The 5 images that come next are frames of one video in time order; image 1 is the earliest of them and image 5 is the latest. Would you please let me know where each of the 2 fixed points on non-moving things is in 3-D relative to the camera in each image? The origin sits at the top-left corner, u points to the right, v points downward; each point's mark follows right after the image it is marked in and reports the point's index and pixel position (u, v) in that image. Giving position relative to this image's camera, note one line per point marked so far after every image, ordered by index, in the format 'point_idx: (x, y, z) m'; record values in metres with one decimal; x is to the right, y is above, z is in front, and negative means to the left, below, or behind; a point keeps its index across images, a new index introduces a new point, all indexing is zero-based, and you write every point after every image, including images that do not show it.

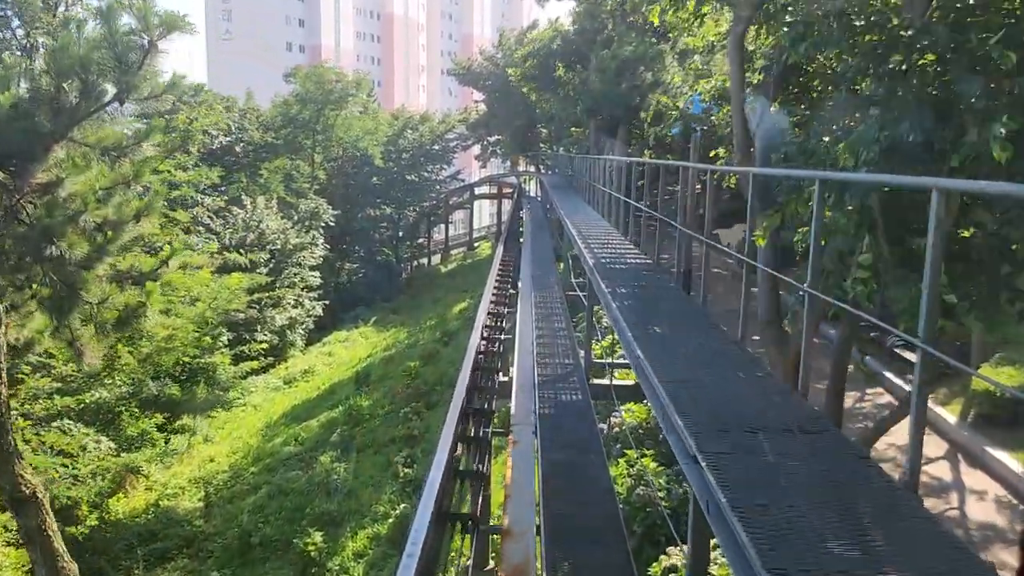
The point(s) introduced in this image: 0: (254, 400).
0: (-5.5, -2.4, +17.5) m
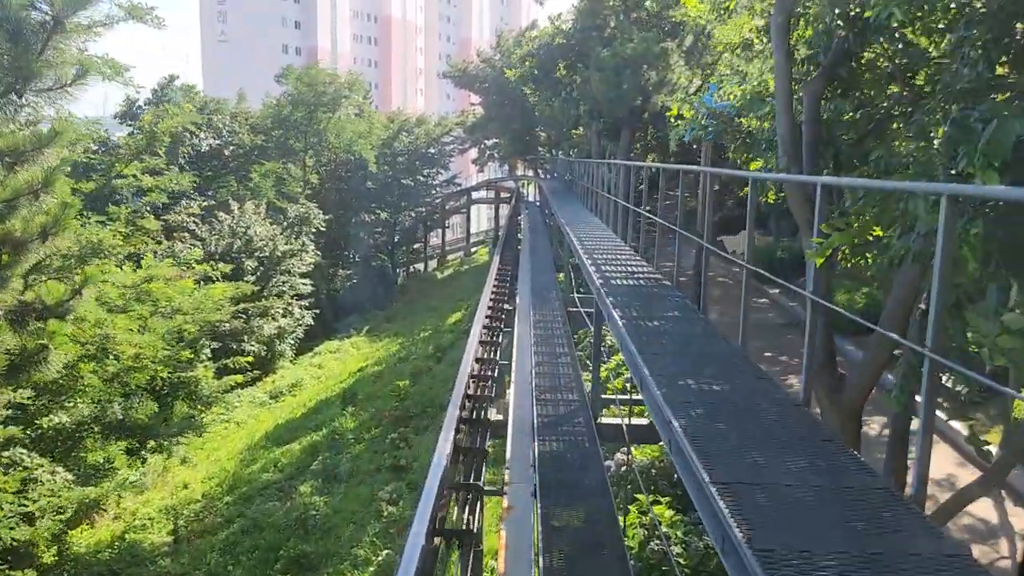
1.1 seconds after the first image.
0: (-5.6, -2.6, +16.6) m
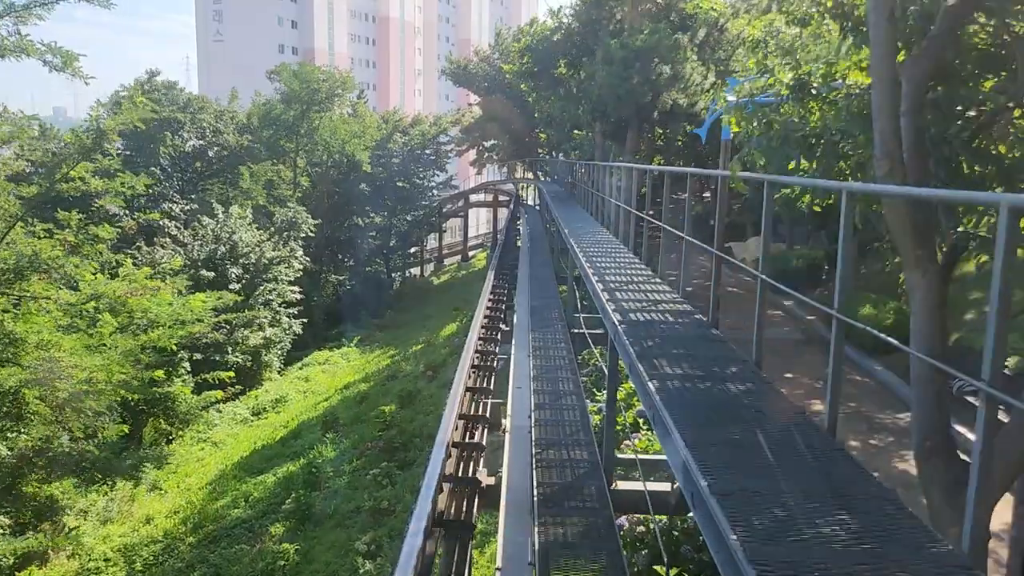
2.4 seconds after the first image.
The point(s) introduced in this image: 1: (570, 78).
0: (-5.7, -2.8, +15.5) m
1: (+1.3, +4.6, +17.9) m
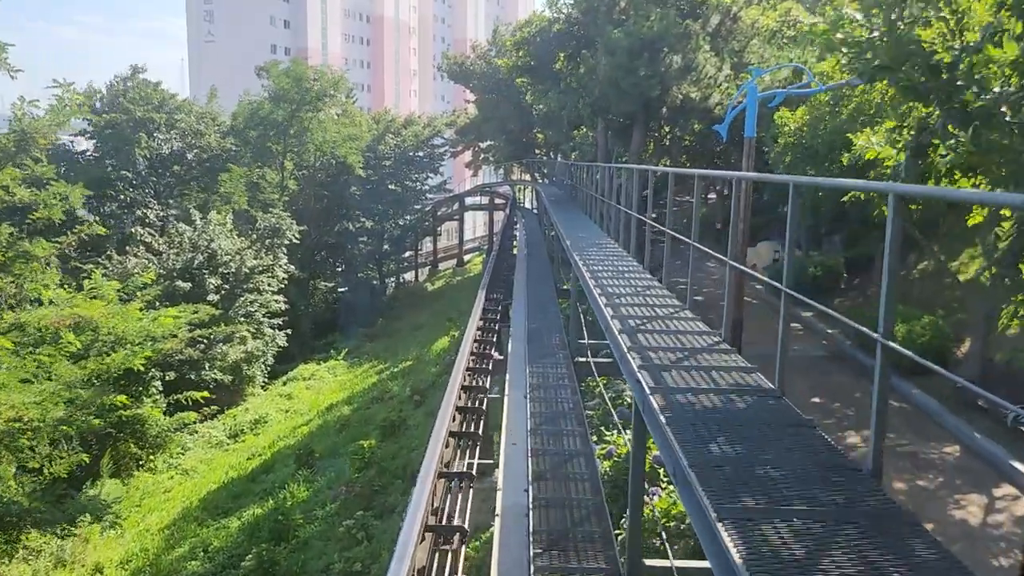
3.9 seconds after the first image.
0: (-5.7, -3.1, +14.4) m
1: (+1.2, +4.4, +16.8) m
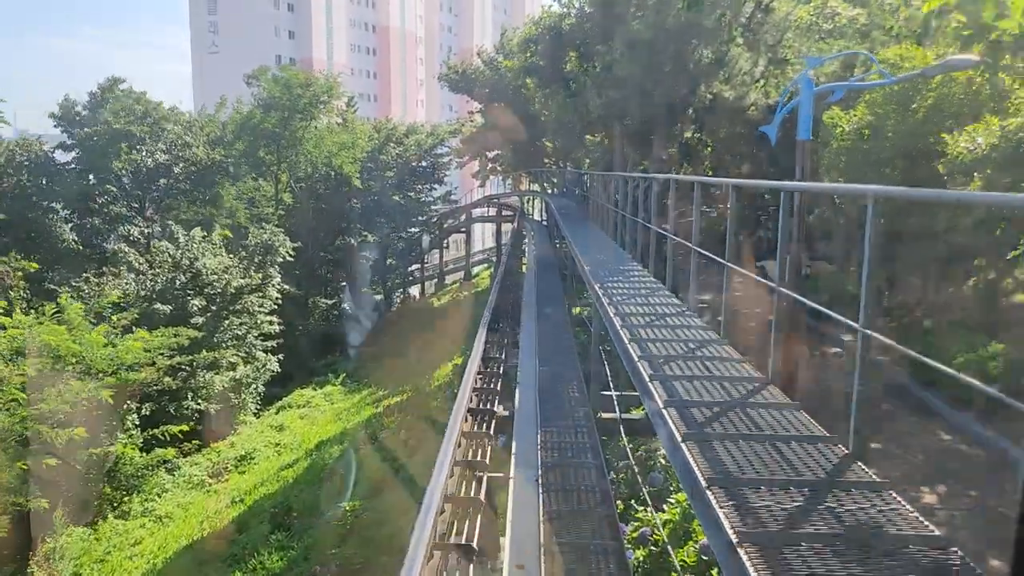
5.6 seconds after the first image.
0: (-5.6, -3.5, +13.0) m
1: (+1.3, +4.1, +15.4) m
